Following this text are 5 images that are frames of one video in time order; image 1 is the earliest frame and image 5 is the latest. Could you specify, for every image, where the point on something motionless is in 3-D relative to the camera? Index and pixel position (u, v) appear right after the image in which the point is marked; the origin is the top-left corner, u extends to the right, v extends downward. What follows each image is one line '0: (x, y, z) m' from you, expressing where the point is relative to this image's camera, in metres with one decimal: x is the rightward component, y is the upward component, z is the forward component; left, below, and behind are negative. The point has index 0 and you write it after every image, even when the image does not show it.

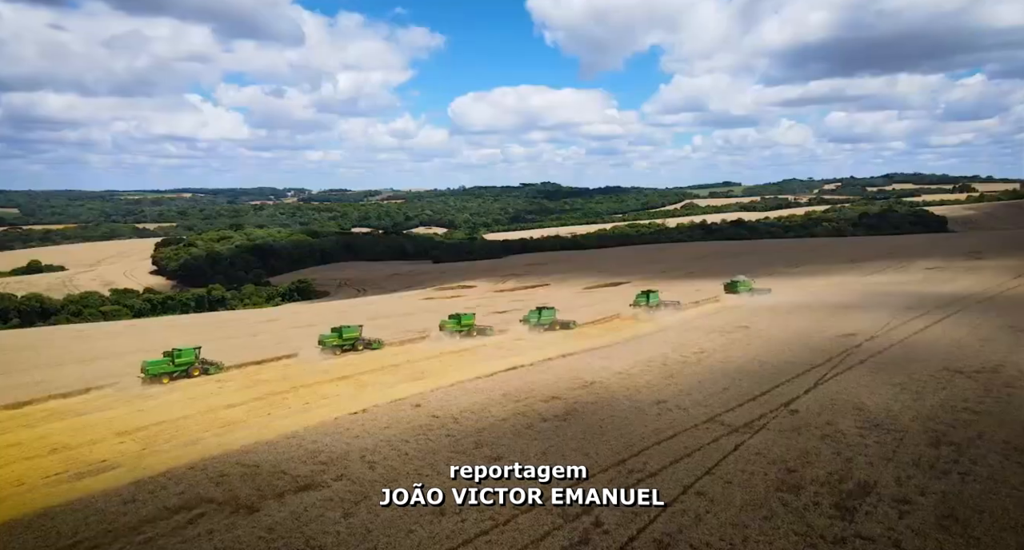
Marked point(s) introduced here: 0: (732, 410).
0: (+5.7, -3.5, +15.4) m
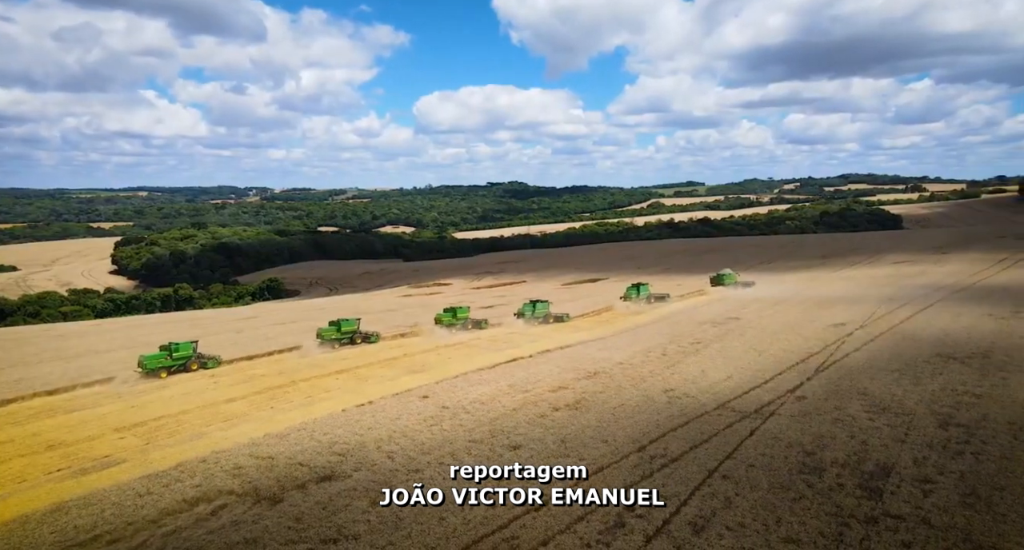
0: (+5.9, -3.1, +15.5) m
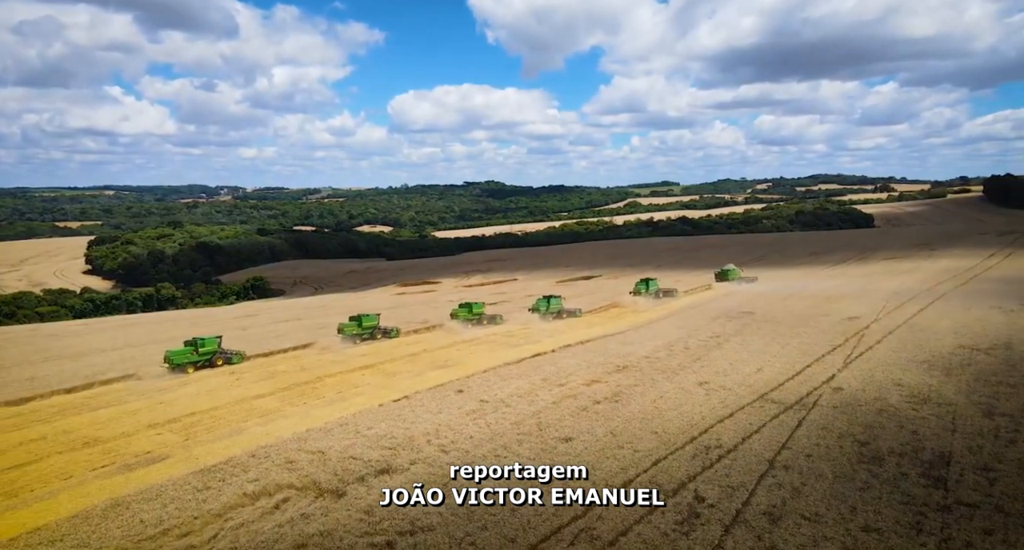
0: (+6.8, -2.9, +15.4) m
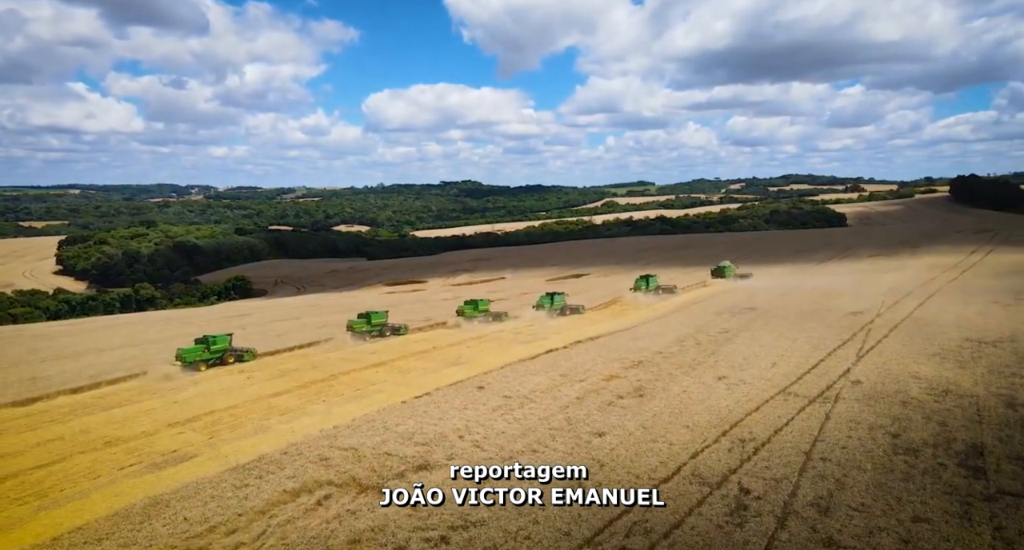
0: (+7.4, -2.8, +15.5) m
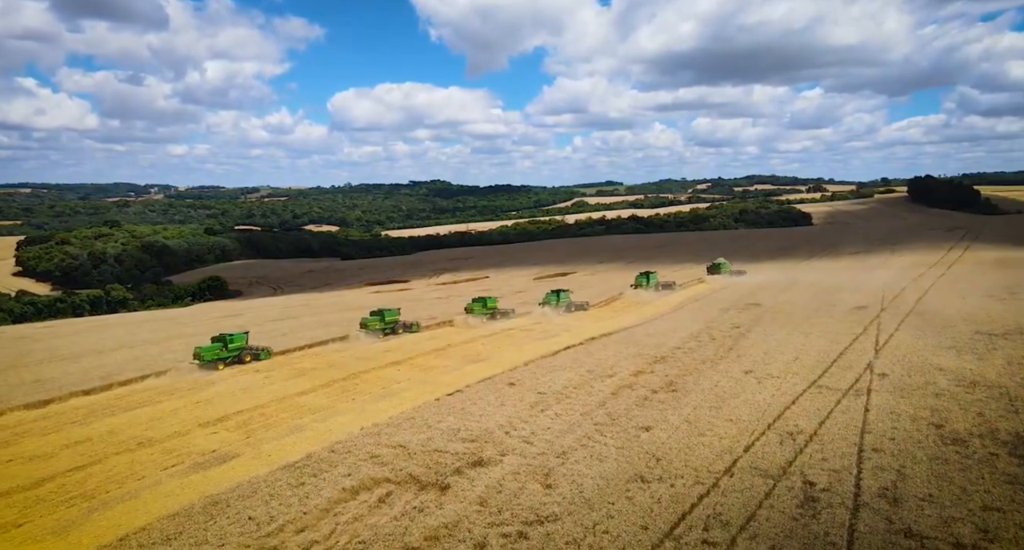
0: (+8.2, -2.6, +15.6) m
